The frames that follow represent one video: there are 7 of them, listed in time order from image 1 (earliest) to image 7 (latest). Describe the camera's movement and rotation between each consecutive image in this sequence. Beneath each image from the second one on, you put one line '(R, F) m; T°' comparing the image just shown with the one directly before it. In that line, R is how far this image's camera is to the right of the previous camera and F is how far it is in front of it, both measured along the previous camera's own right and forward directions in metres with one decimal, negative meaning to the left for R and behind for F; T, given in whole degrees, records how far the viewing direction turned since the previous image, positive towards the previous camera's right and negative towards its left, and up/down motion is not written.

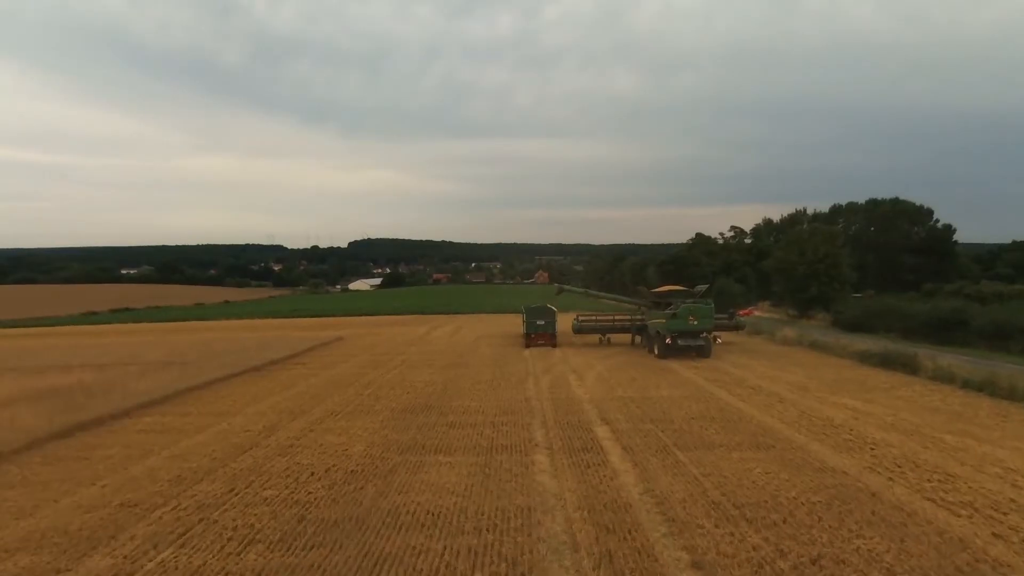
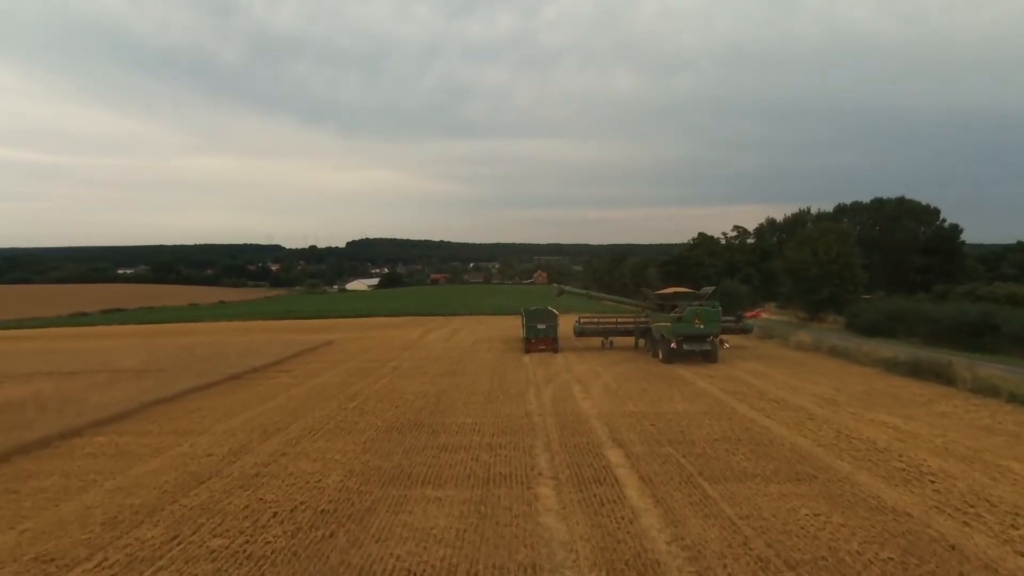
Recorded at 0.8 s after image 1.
(0.0, +1.6) m; 0°
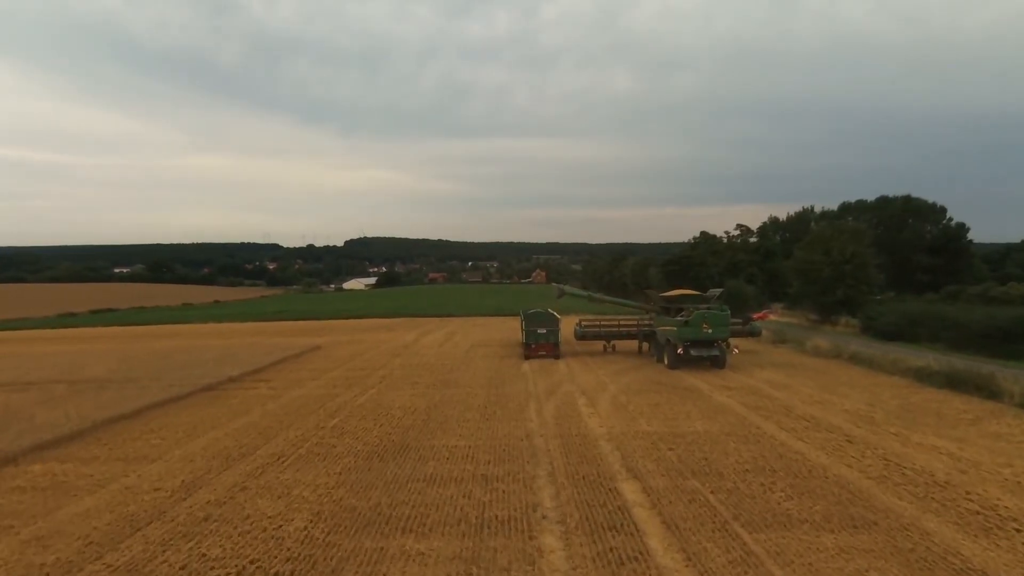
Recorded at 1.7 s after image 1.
(0.0, +1.7) m; 0°
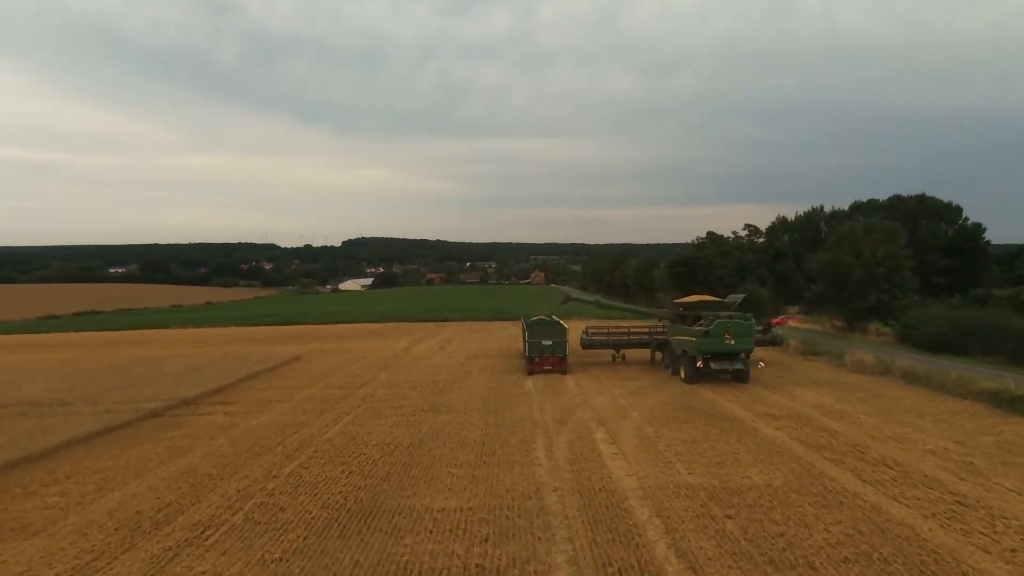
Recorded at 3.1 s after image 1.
(-0.1, +3.0) m; 0°
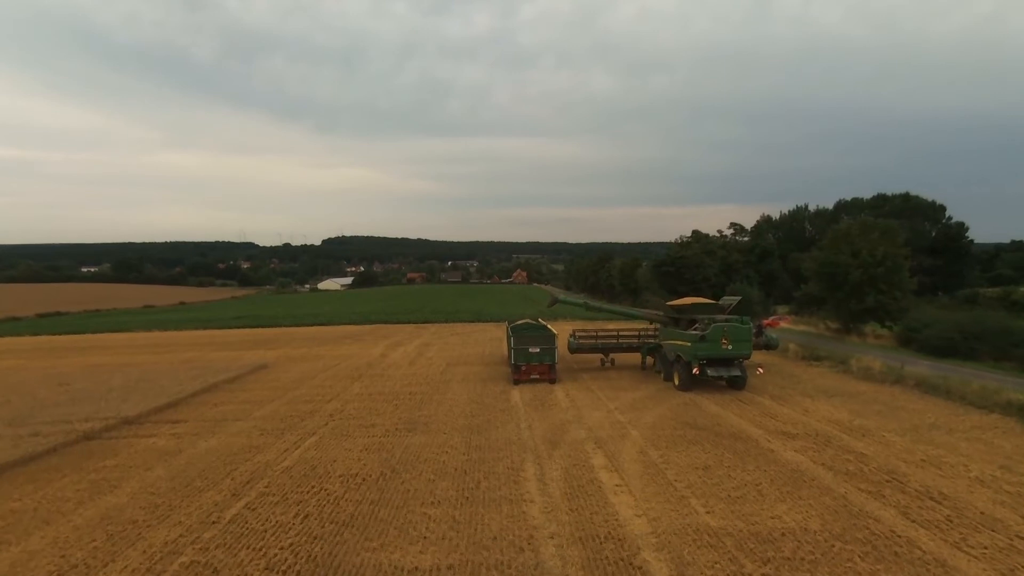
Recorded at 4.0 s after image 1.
(-0.1, +1.8) m; +2°
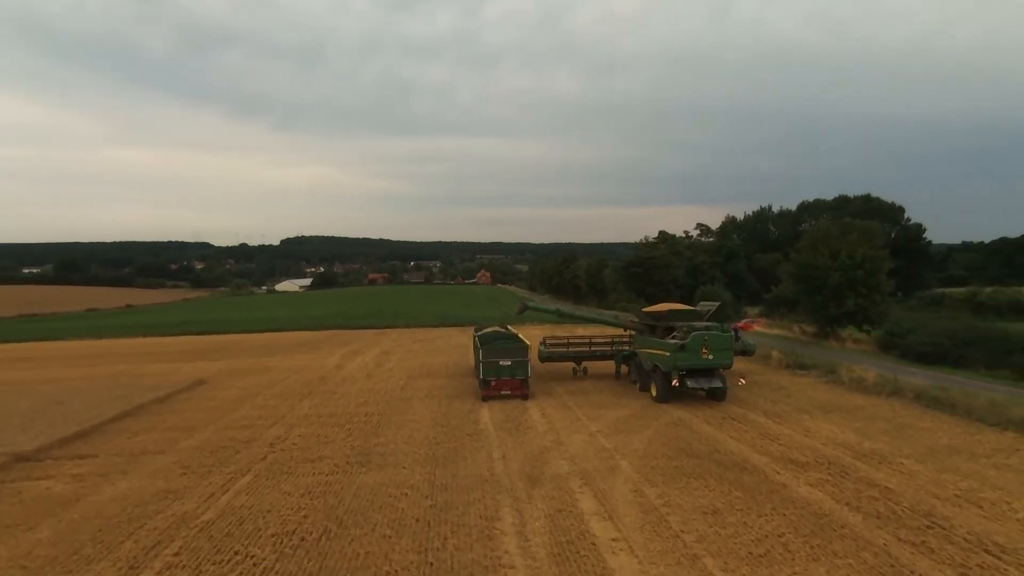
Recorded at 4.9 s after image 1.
(-0.1, +2.0) m; +3°
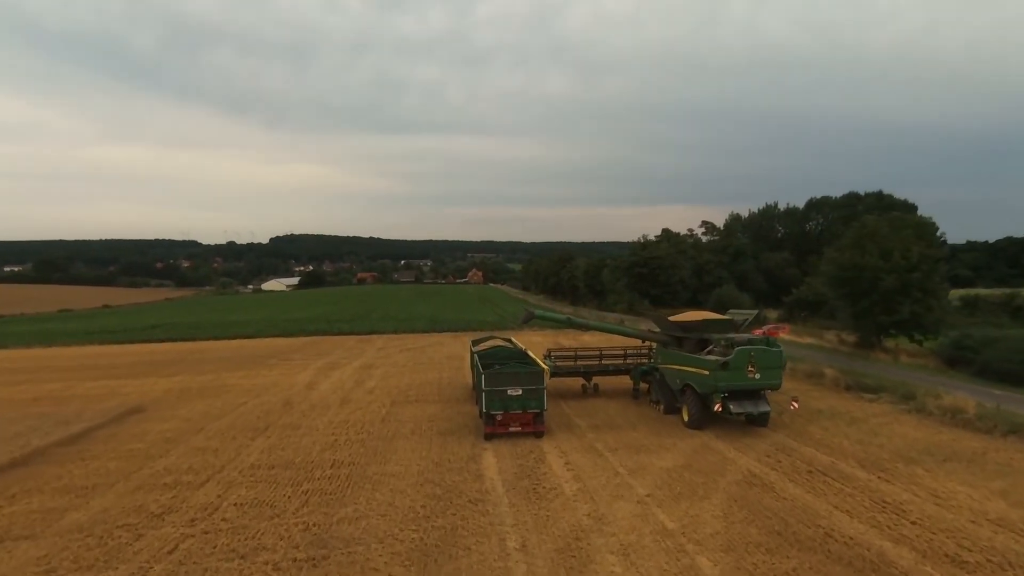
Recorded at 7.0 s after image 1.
(-0.5, +4.0) m; +1°
